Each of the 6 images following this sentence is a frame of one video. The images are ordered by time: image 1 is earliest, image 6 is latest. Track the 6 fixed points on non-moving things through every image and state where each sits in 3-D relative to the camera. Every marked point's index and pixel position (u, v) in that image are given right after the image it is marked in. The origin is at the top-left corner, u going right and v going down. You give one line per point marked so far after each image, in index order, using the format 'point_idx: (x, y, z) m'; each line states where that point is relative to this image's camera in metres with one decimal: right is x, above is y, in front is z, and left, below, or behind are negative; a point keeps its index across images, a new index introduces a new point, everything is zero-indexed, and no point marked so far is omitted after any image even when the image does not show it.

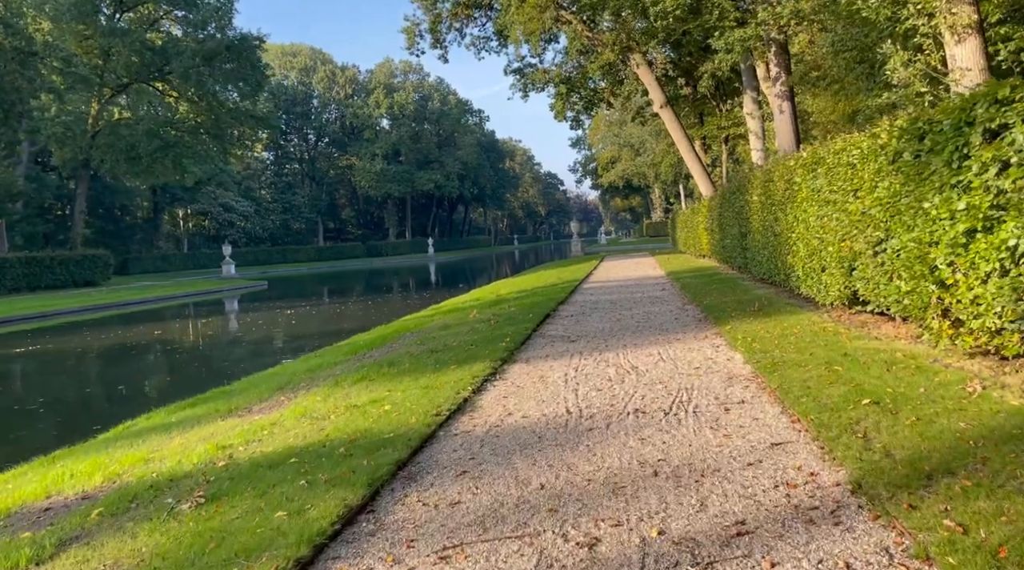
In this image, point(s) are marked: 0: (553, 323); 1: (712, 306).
0: (+0.5, -0.5, +10.7) m
1: (+2.8, -0.3, +11.2) m
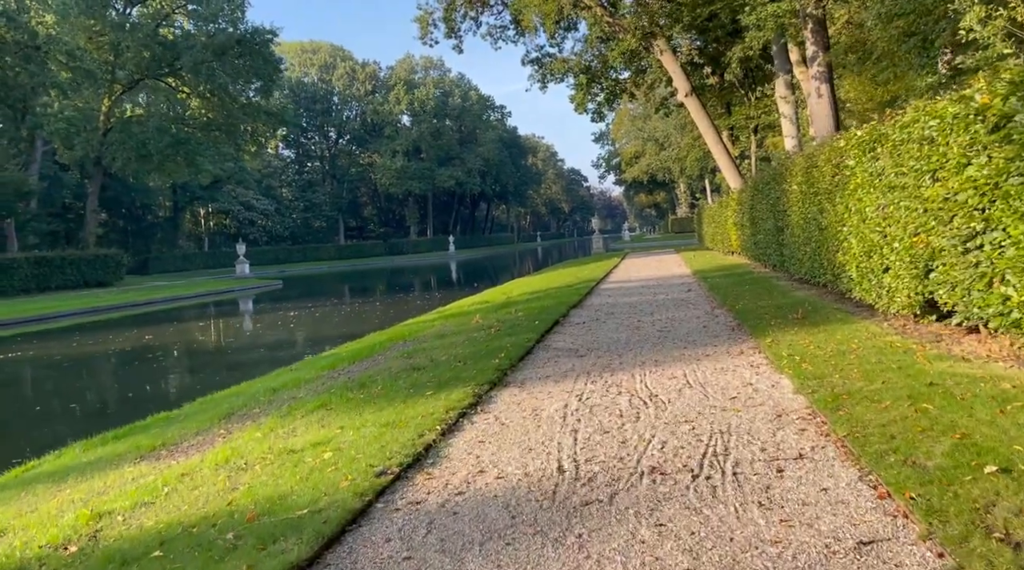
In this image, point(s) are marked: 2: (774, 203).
0: (+0.6, -0.6, +9.3) m
1: (+2.8, -0.3, +9.7) m
2: (+4.4, +1.4, +13.4) m
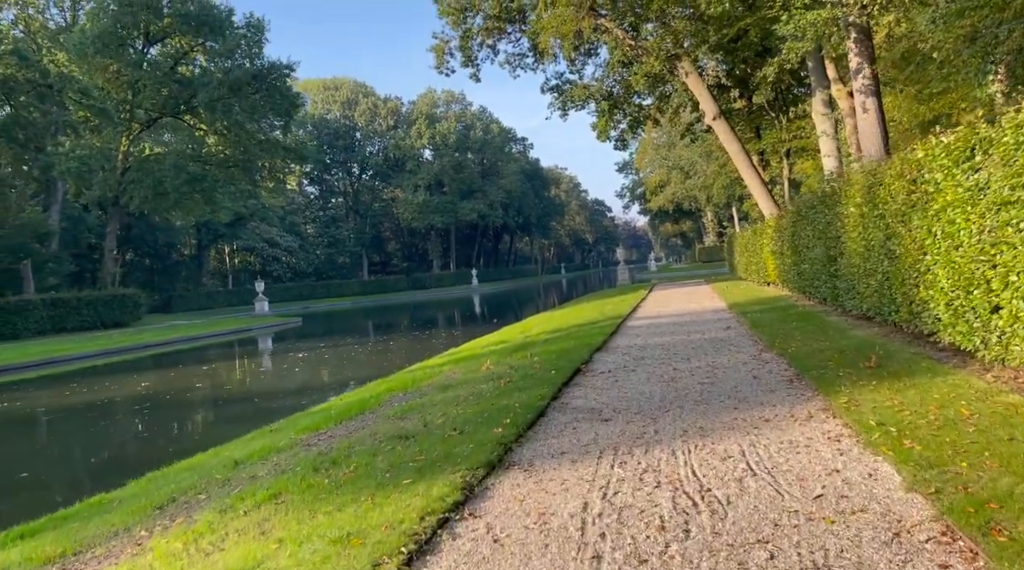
0: (+0.7, -1.0, +7.8) m
1: (+3.0, -0.8, +8.2) m
2: (+4.6, +0.8, +11.9) m
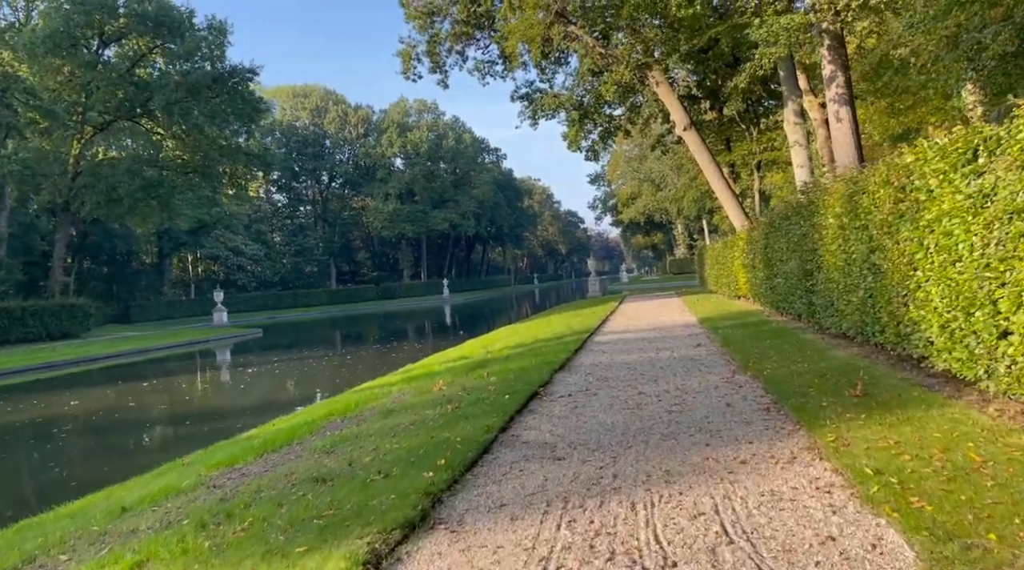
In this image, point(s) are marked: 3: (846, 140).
0: (+0.2, -1.1, +7.0) m
1: (+2.5, -0.9, +7.4) m
2: (+4.0, +0.6, +11.2) m
3: (+6.1, +2.6, +14.5) m
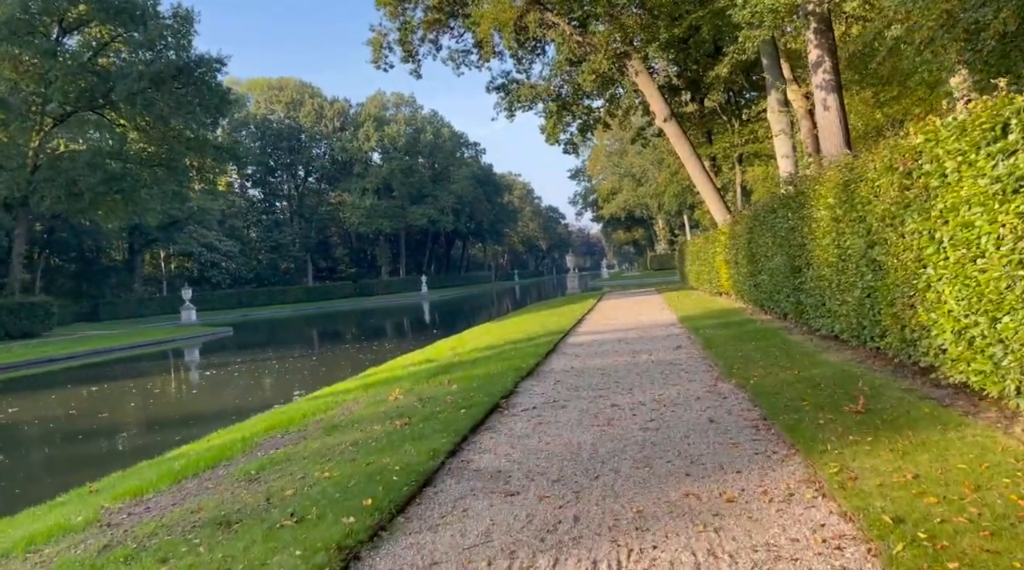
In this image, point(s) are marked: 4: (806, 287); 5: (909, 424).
0: (-0.1, -1.1, +6.1) m
1: (+2.1, -0.9, +6.6) m
2: (+3.6, +0.7, +10.4) m
3: (+5.6, +2.7, +13.8) m
4: (+3.5, 0.0, +9.4) m
5: (+2.5, -0.9, +4.9) m
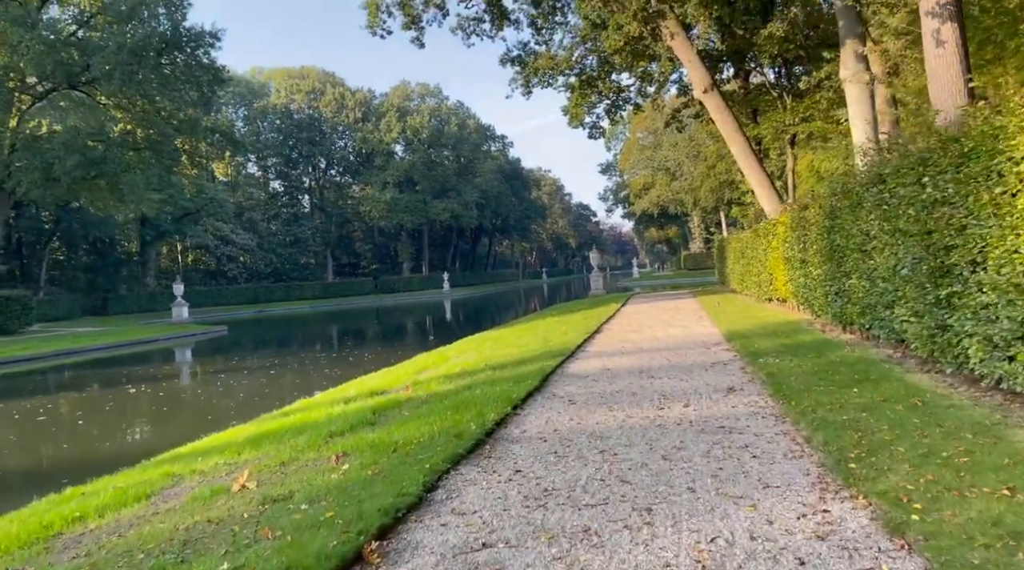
0: (-0.7, -1.2, +2.2) m
1: (+1.6, -1.0, +2.7) m
2: (+3.2, +0.6, +6.4) m
3: (+5.3, +2.6, +9.6) m
4: (+3.1, -0.1, +5.3) m
5: (+1.8, -1.0, +0.9) m
